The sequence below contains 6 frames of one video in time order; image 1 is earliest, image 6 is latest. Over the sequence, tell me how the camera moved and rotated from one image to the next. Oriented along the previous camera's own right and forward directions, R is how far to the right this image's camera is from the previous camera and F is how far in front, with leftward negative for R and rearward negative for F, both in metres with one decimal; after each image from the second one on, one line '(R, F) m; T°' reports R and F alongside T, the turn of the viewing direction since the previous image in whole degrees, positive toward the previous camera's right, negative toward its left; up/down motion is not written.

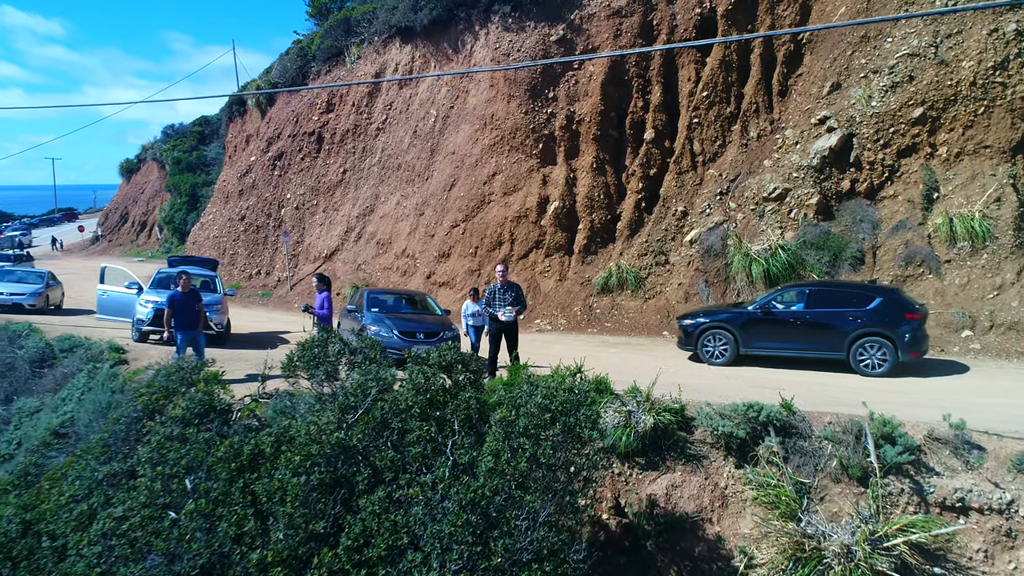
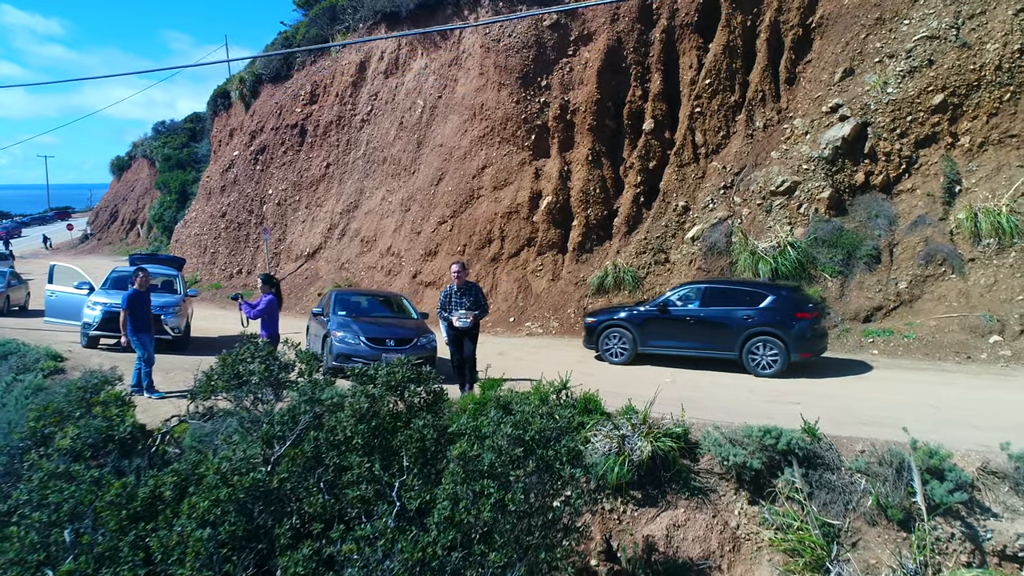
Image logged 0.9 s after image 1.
(+0.3, +1.2) m; 0°
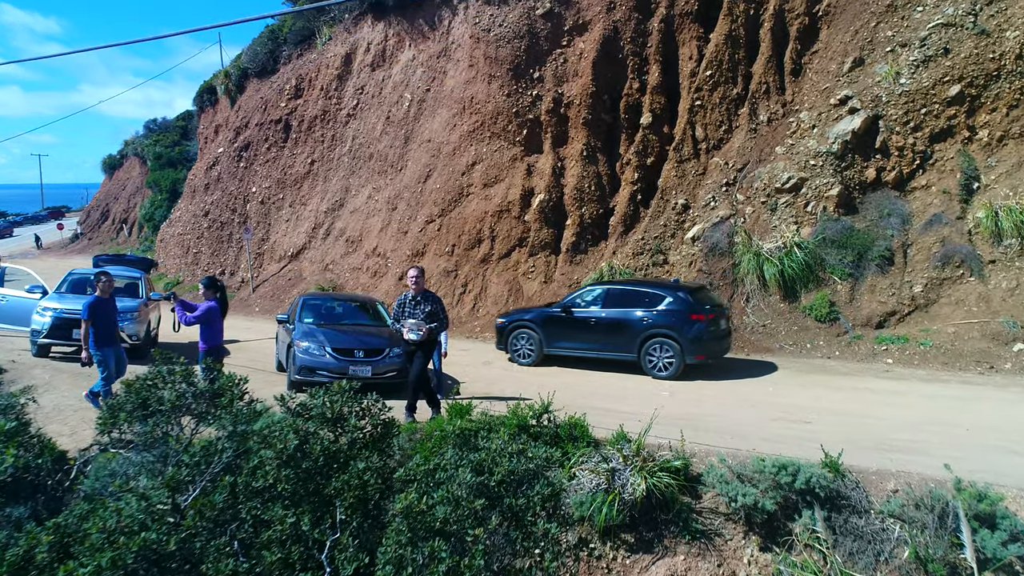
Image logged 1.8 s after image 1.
(+0.3, +0.9) m; 0°
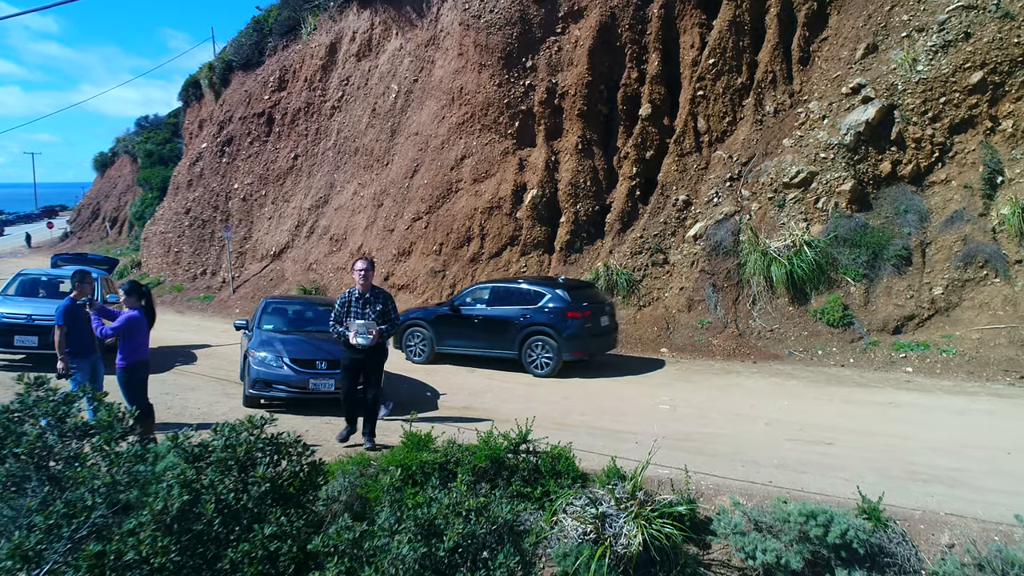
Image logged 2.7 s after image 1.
(+0.2, +1.0) m; 0°
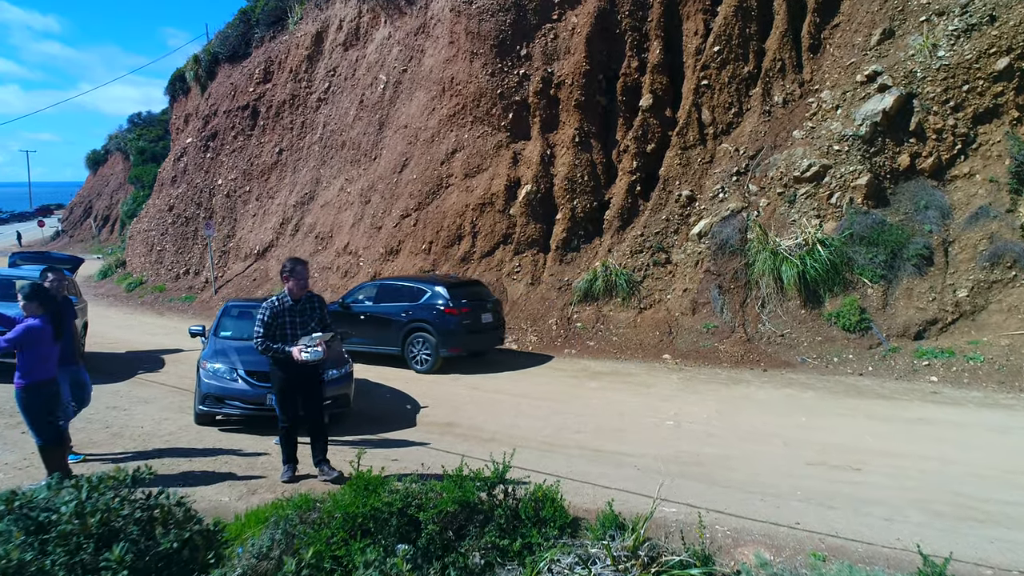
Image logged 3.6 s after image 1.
(+0.2, +0.9) m; 0°
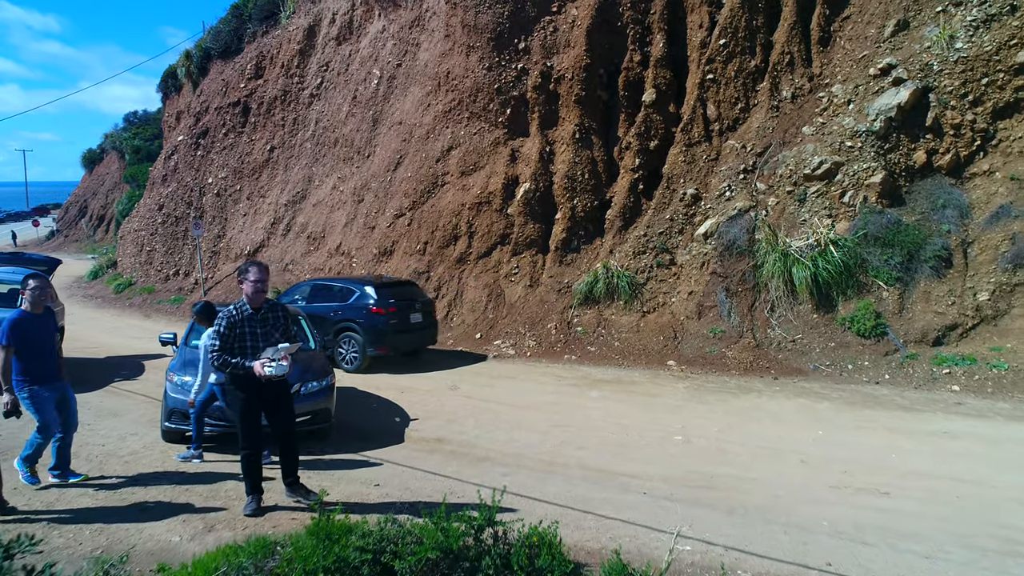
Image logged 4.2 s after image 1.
(+0.1, +0.6) m; 0°
